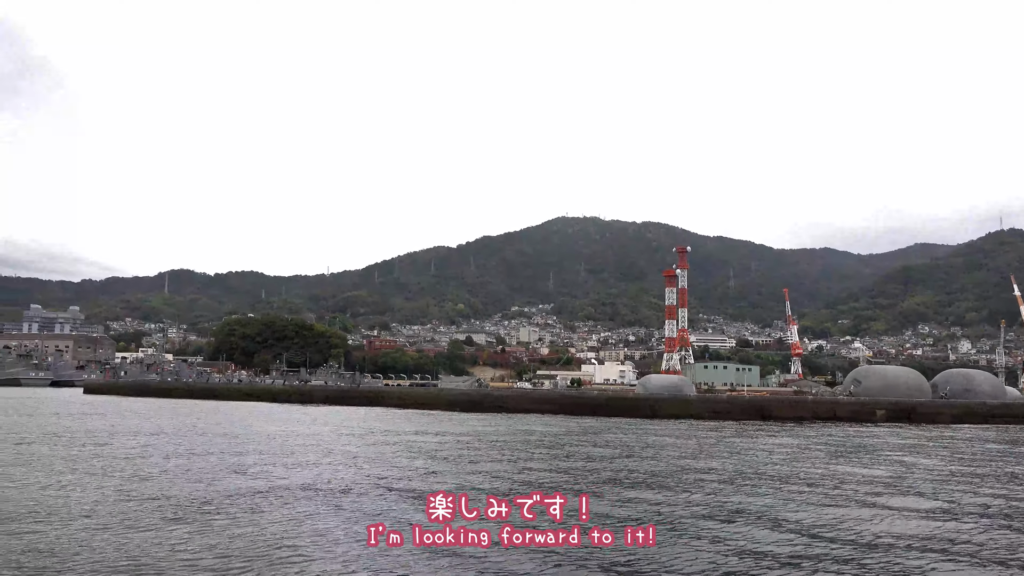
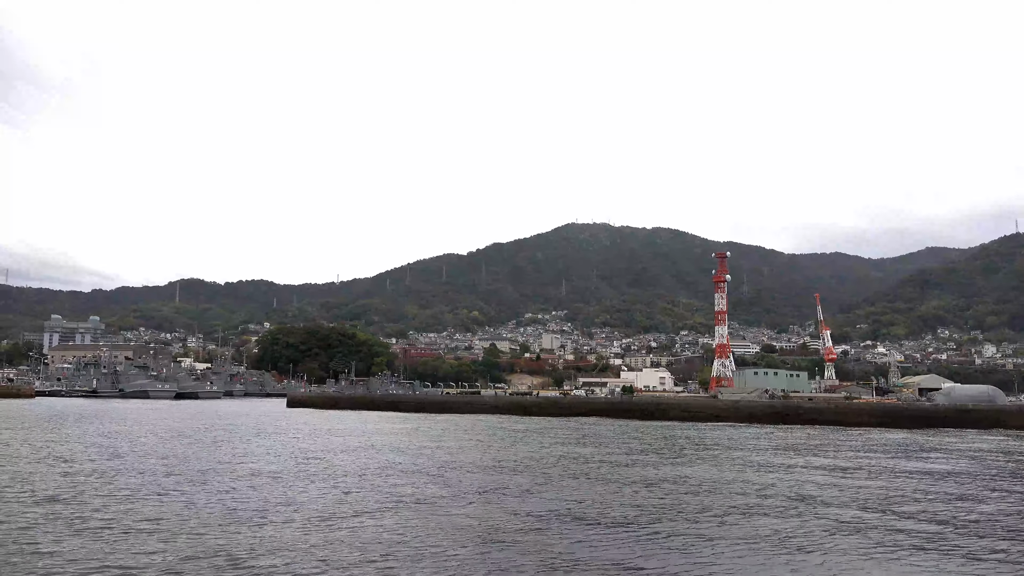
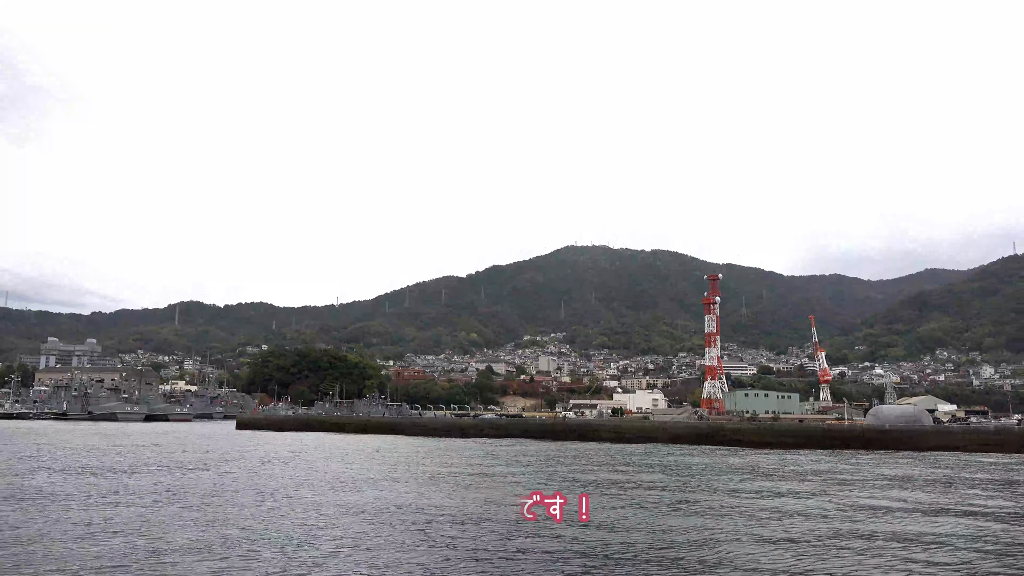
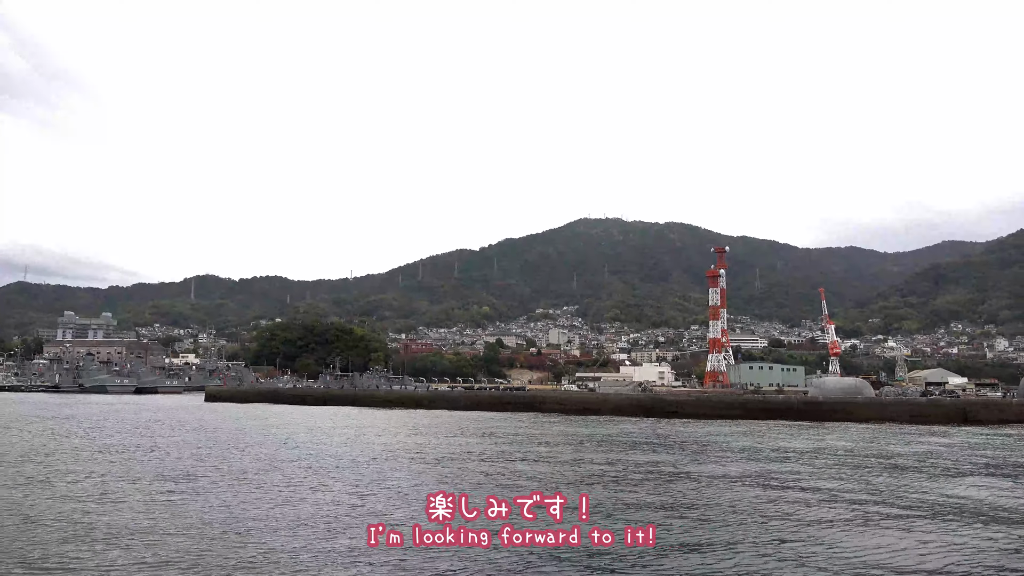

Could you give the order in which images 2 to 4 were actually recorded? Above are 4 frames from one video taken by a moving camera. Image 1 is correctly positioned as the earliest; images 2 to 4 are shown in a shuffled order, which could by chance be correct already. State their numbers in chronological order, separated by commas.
4, 3, 2
